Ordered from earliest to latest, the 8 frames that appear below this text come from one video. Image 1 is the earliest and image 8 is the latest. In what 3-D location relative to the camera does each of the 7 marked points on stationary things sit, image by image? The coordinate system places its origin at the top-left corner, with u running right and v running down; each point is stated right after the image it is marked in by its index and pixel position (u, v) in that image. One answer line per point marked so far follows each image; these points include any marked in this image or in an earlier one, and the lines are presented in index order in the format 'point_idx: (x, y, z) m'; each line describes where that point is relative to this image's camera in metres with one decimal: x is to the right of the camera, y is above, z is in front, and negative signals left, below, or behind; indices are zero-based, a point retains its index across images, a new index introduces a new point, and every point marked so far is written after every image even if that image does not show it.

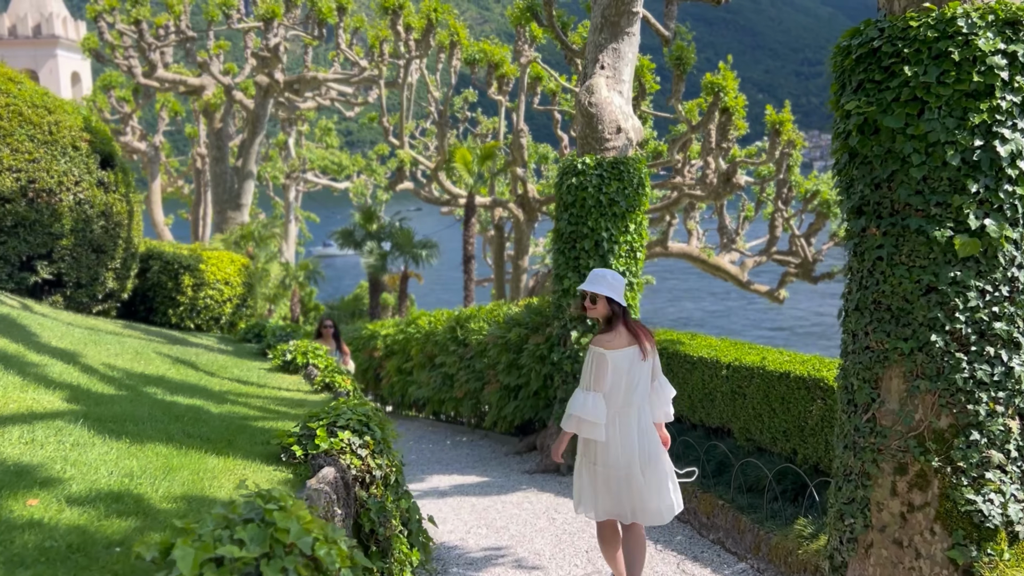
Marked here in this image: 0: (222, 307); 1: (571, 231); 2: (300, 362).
0: (-5.1, -0.3, +14.6) m
1: (+0.7, +0.6, +9.4) m
2: (-2.4, -0.8, +9.4) m
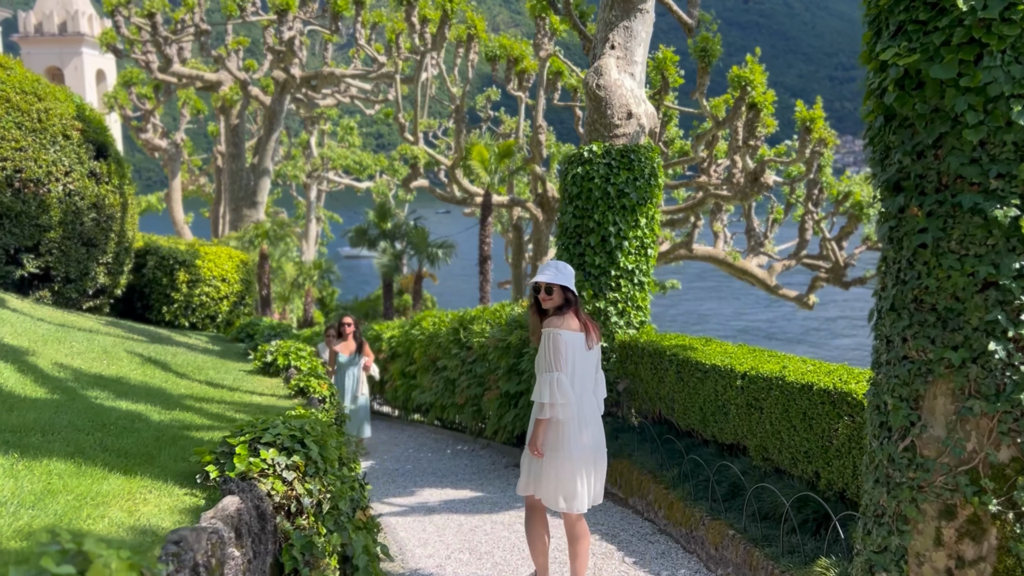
0: (-4.9, -0.3, +14.0) m
1: (+0.7, +0.6, +8.6) m
2: (-2.4, -0.8, +8.7) m
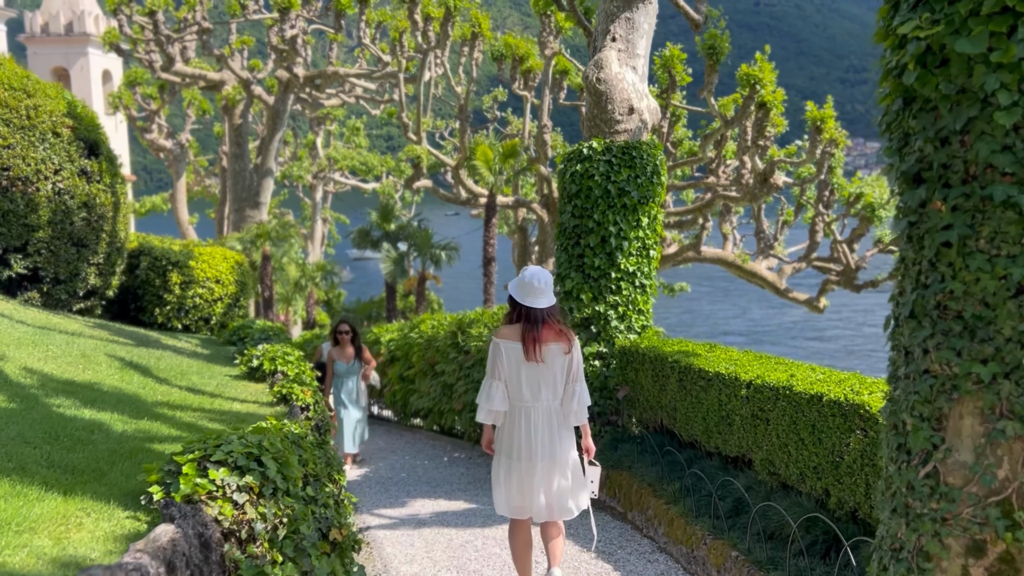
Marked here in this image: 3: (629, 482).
0: (-4.9, -0.3, +13.7) m
1: (+0.6, +0.6, +8.3) m
2: (-2.4, -0.8, +8.3) m
3: (+1.0, -1.6, +7.0) m
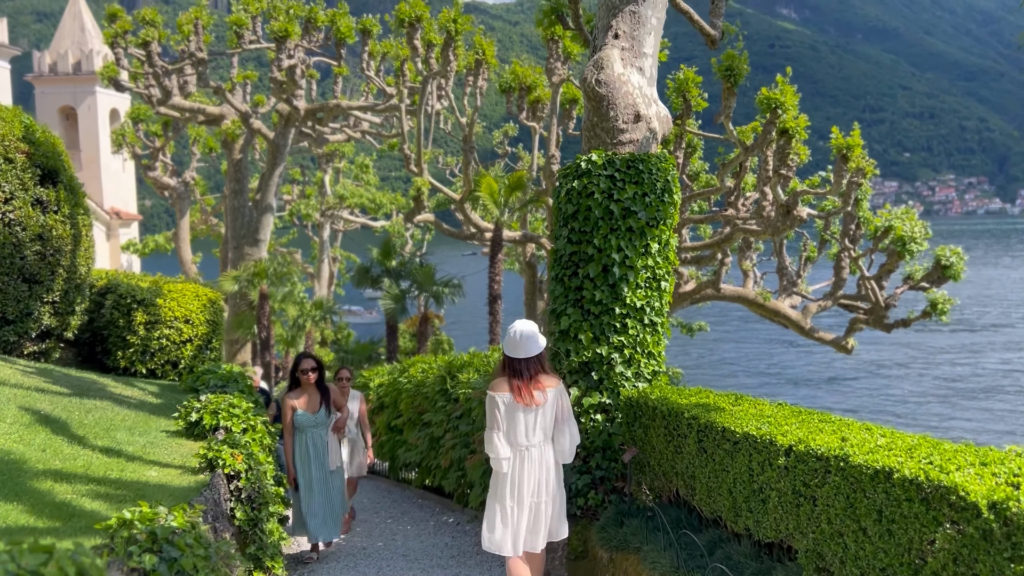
0: (-4.9, -0.9, +12.5) m
1: (+0.5, +0.3, +7.0) m
2: (-2.6, -1.2, +7.0) m
3: (+0.8, -1.9, +5.6) m
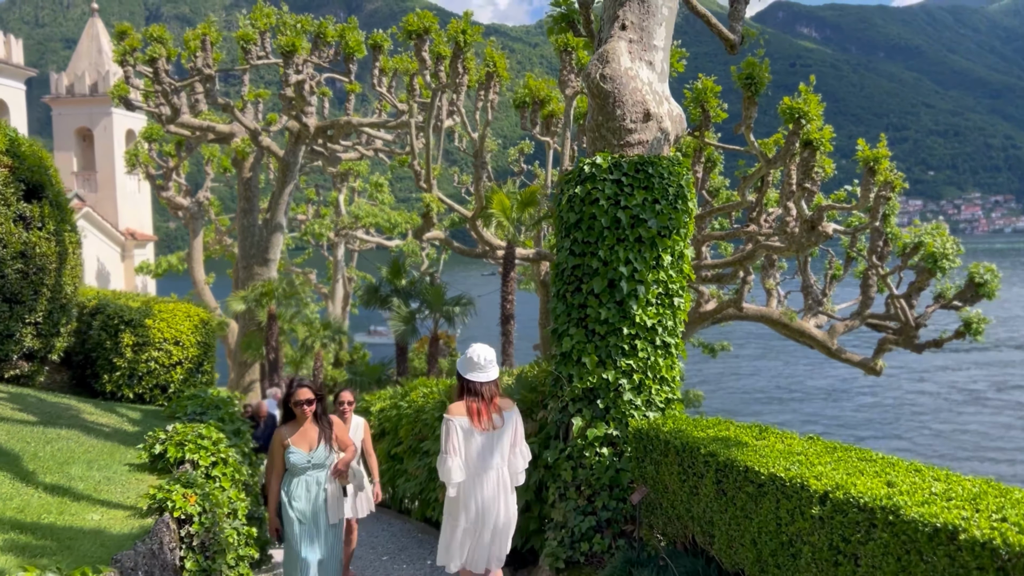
0: (-4.8, -1.2, +11.9) m
1: (+0.5, +0.2, +6.3) m
2: (-2.6, -1.3, +6.4) m
3: (+0.8, -2.0, +4.8) m
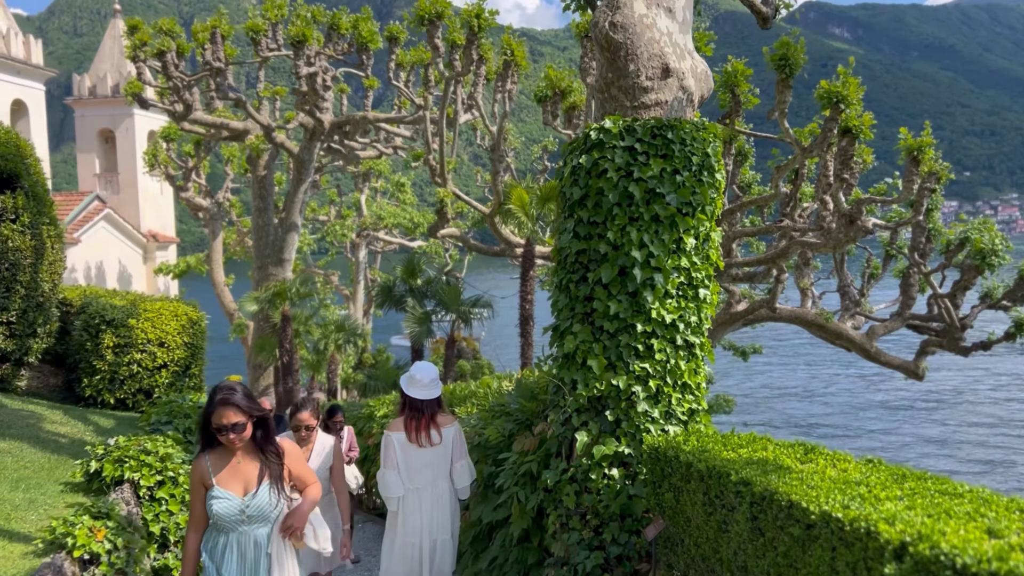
0: (-4.6, -1.2, +11.1) m
1: (+0.4, +0.2, +5.3) m
2: (-2.6, -1.2, +5.5) m
3: (+0.7, -1.9, +3.8) m
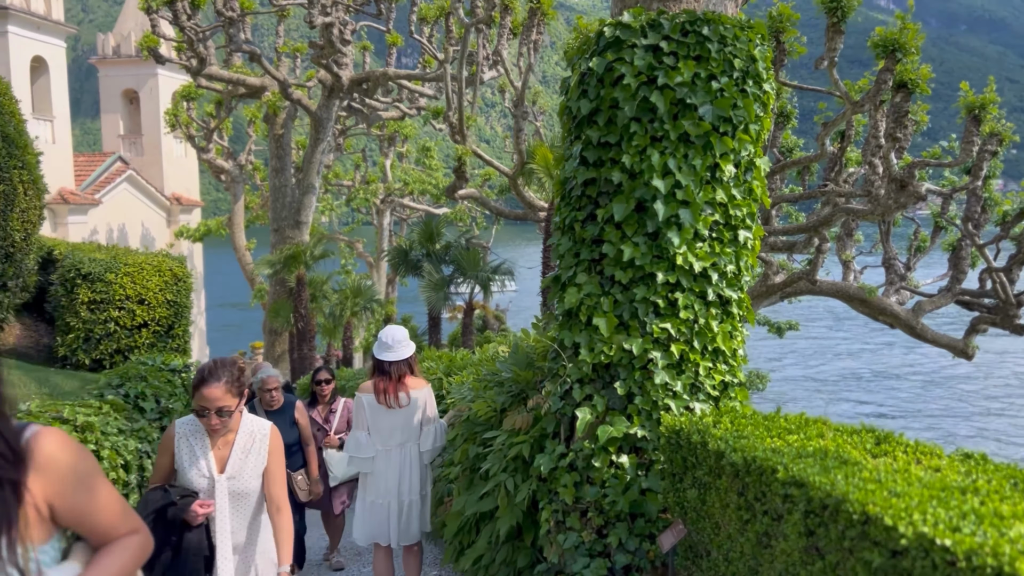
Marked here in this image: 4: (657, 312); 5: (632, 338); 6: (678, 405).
0: (-4.5, -0.6, +10.2) m
1: (+0.4, +0.5, +4.2) m
2: (-2.7, -0.9, +4.5) m
3: (+0.5, -1.6, +2.7) m
4: (+0.7, -0.1, +4.0) m
5: (+0.6, -0.2, +4.0) m
6: (+0.8, -0.5, +4.0) m
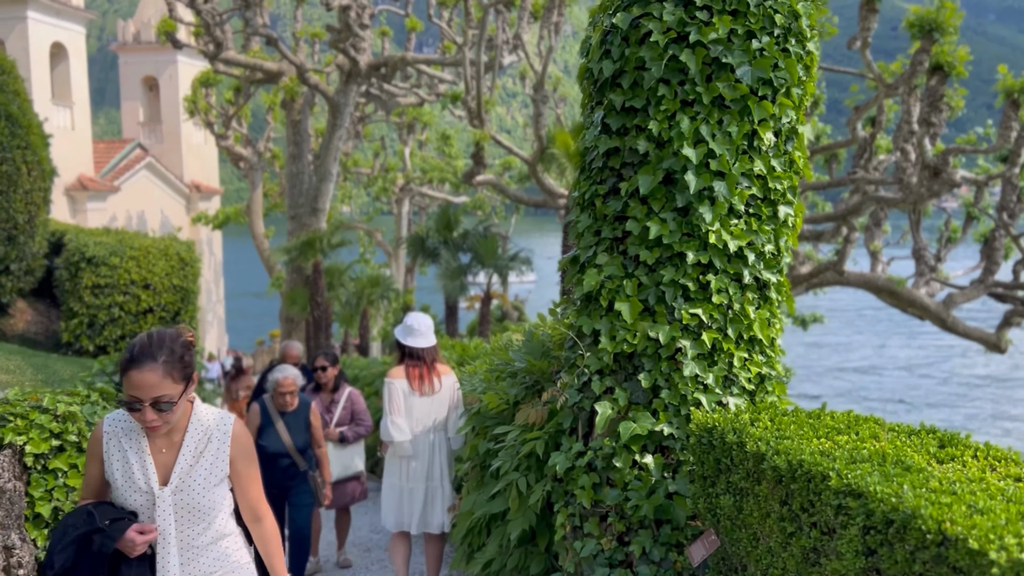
0: (-4.3, -0.4, +9.9) m
1: (+0.4, +0.6, +3.8) m
2: (-2.6, -0.8, +4.2) m
3: (+0.5, -1.6, +2.4) m
4: (+0.7, 0.0, +3.6) m
5: (+0.6, -0.2, +3.6) m
6: (+0.9, -0.5, +3.6) m
